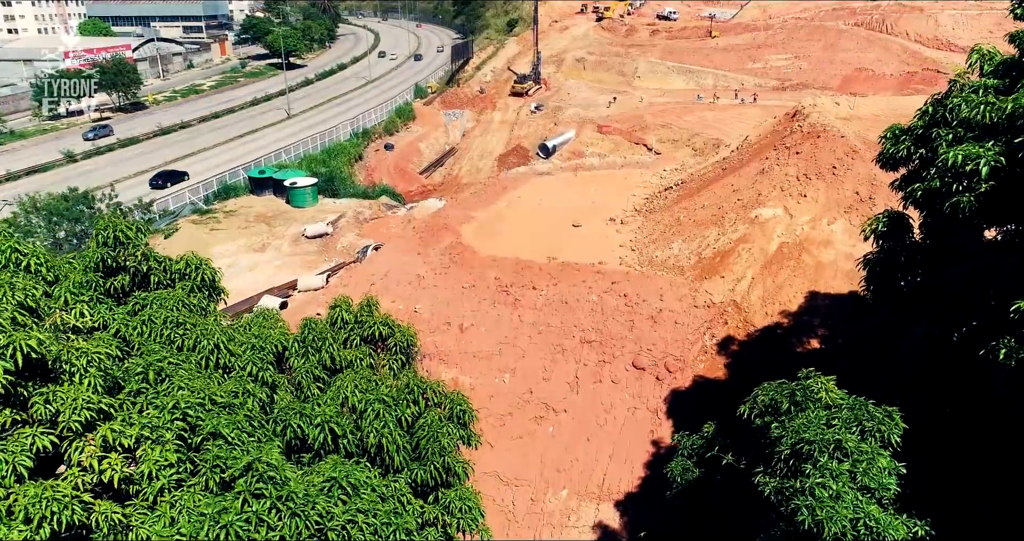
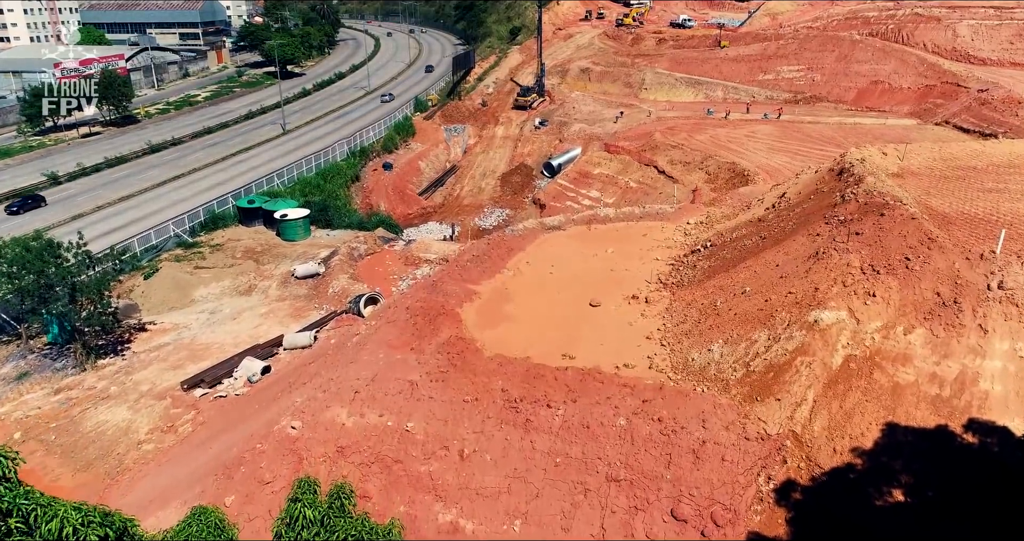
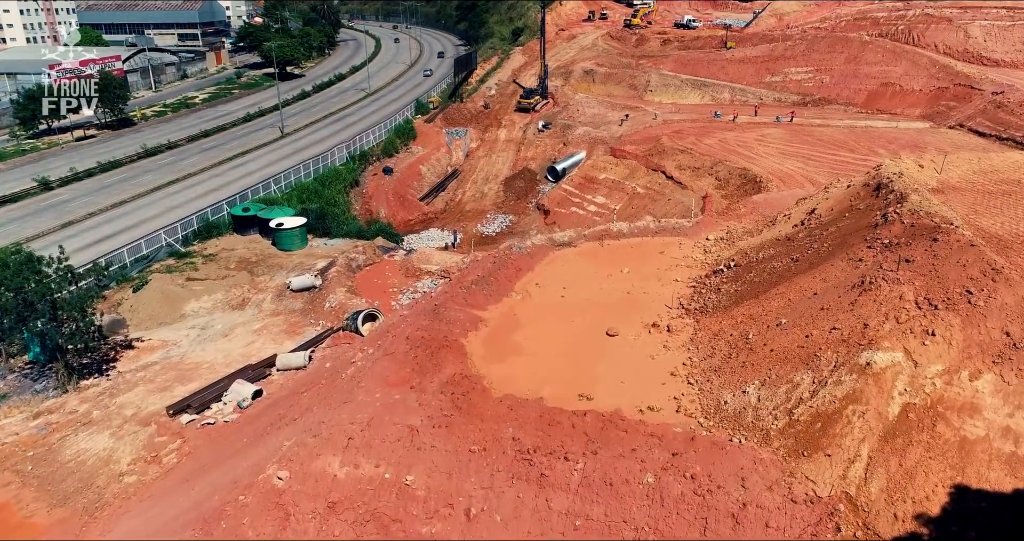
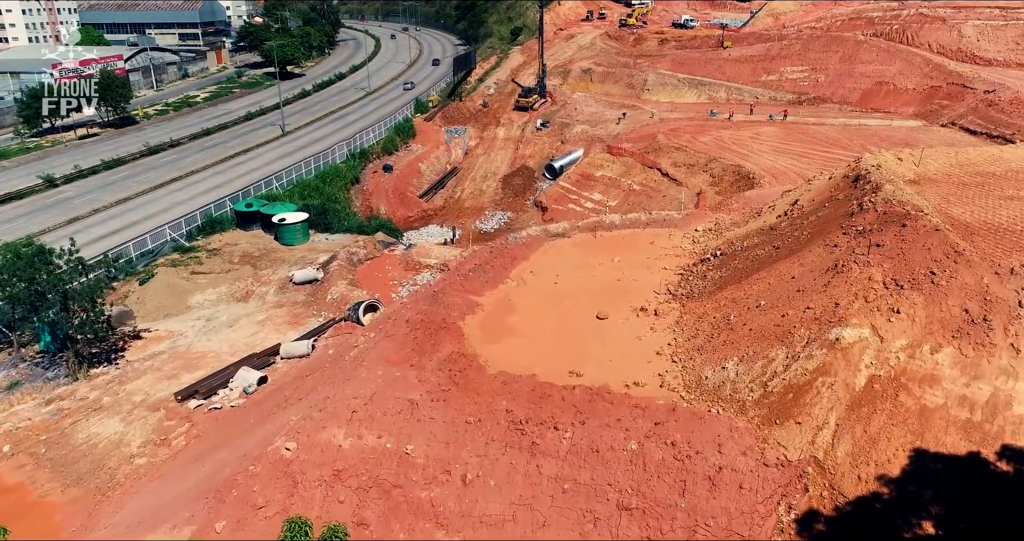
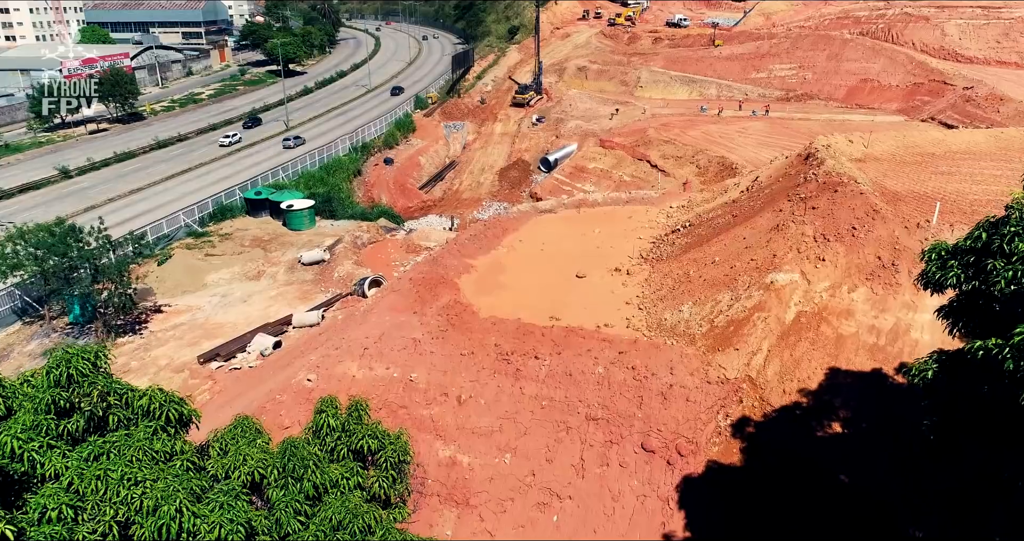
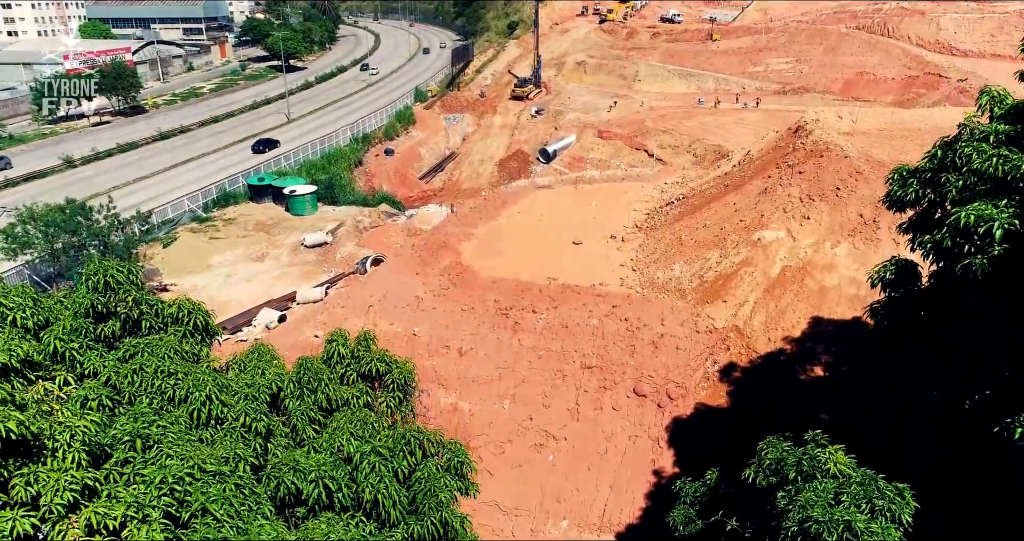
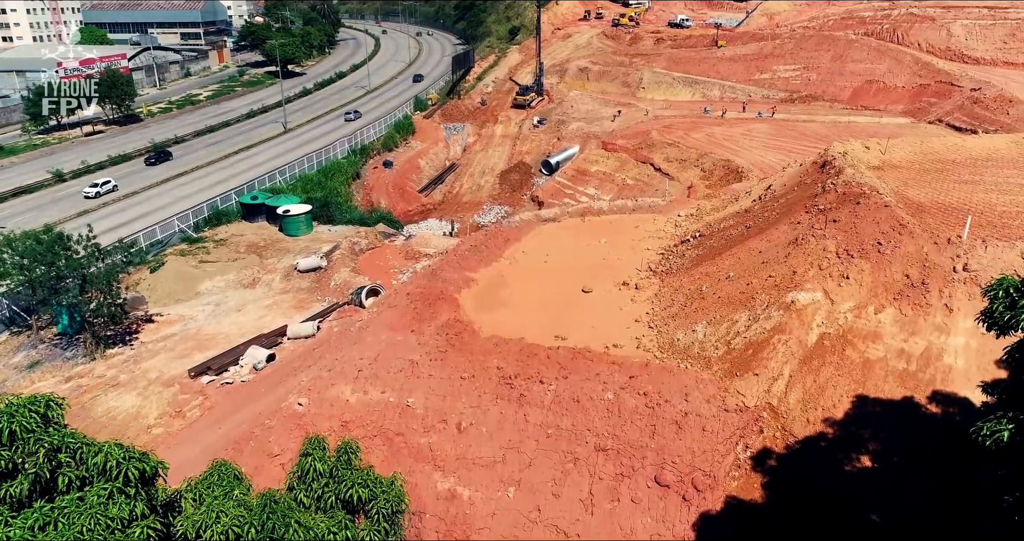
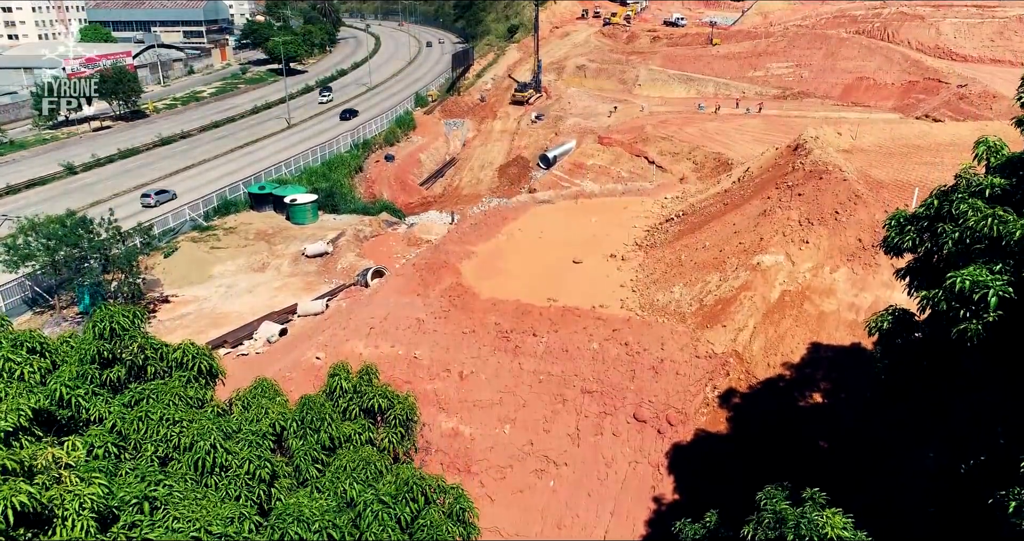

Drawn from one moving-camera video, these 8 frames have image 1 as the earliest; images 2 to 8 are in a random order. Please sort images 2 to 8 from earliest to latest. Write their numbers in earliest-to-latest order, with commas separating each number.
6, 8, 5, 7, 2, 4, 3
